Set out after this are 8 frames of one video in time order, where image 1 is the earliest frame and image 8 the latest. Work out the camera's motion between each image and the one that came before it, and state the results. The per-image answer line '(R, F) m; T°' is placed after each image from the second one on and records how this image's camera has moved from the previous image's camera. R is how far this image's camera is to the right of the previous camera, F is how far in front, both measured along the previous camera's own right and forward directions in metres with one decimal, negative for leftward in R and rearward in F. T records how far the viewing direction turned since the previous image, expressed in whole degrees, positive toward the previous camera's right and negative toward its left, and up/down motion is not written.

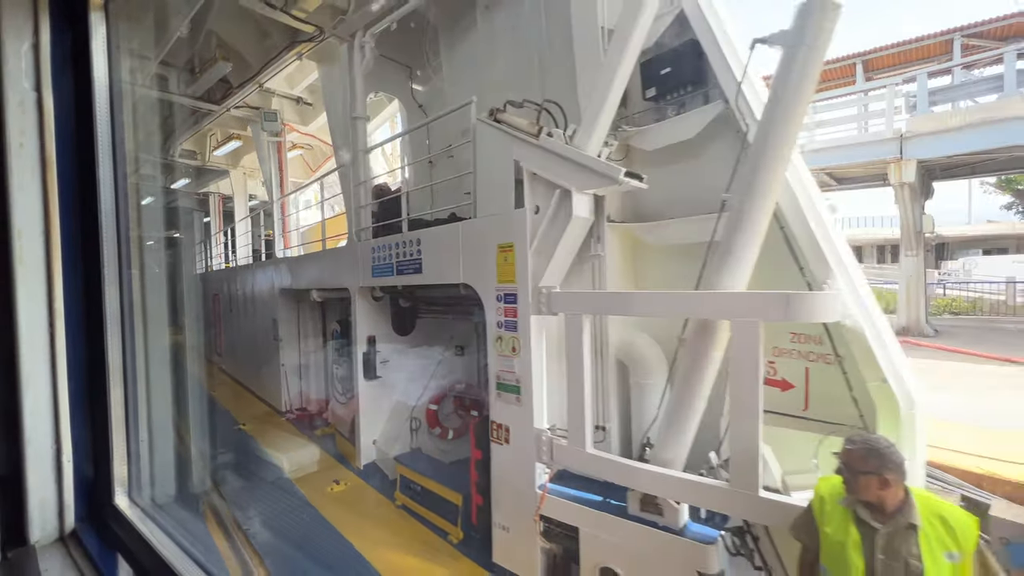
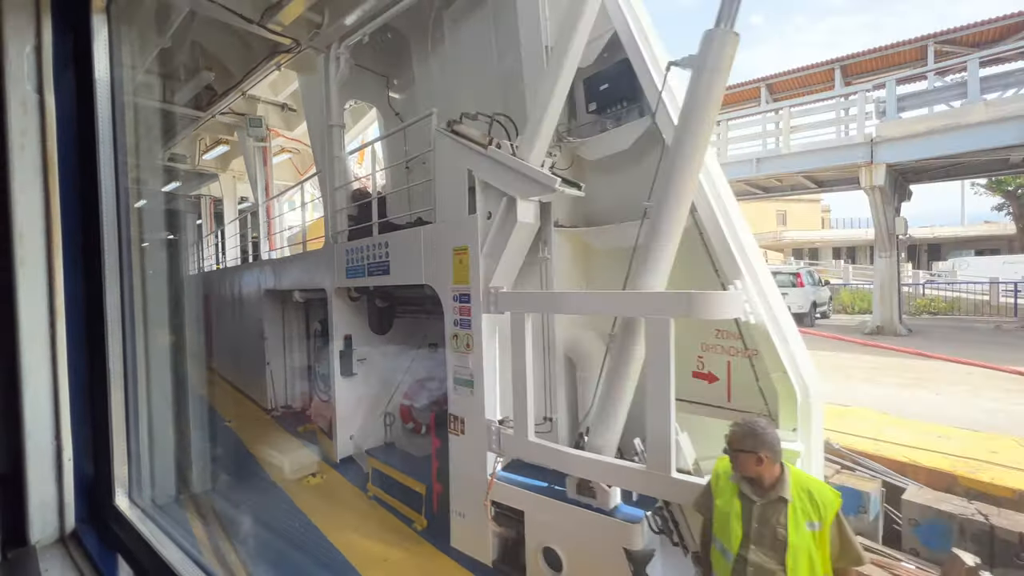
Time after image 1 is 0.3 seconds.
(+0.2, -0.1) m; 0°
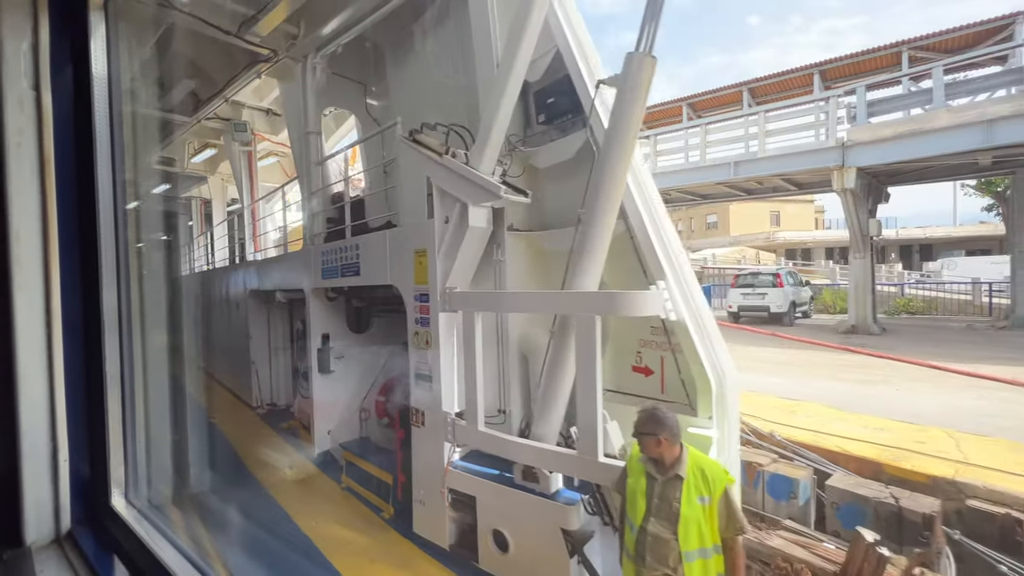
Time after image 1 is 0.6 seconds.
(+0.2, -0.1) m; 0°
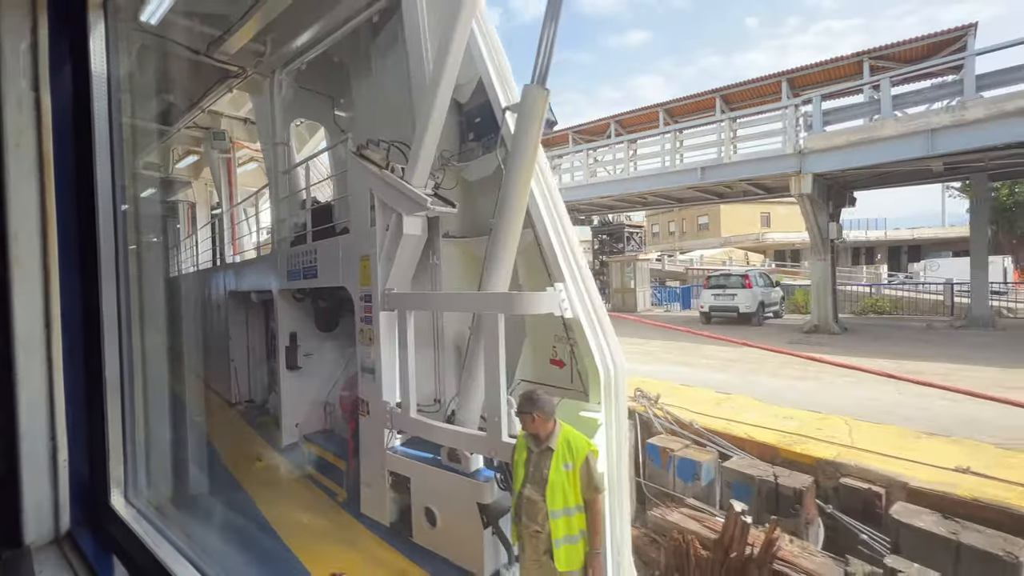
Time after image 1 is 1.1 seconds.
(+0.3, -0.2) m; 0°
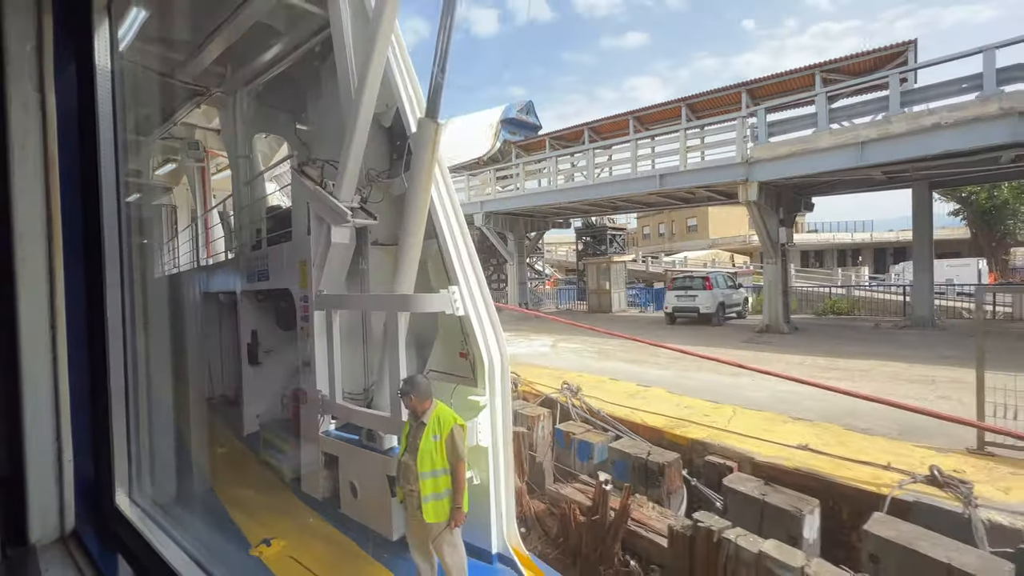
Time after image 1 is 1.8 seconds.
(+0.4, -0.3) m; 0°
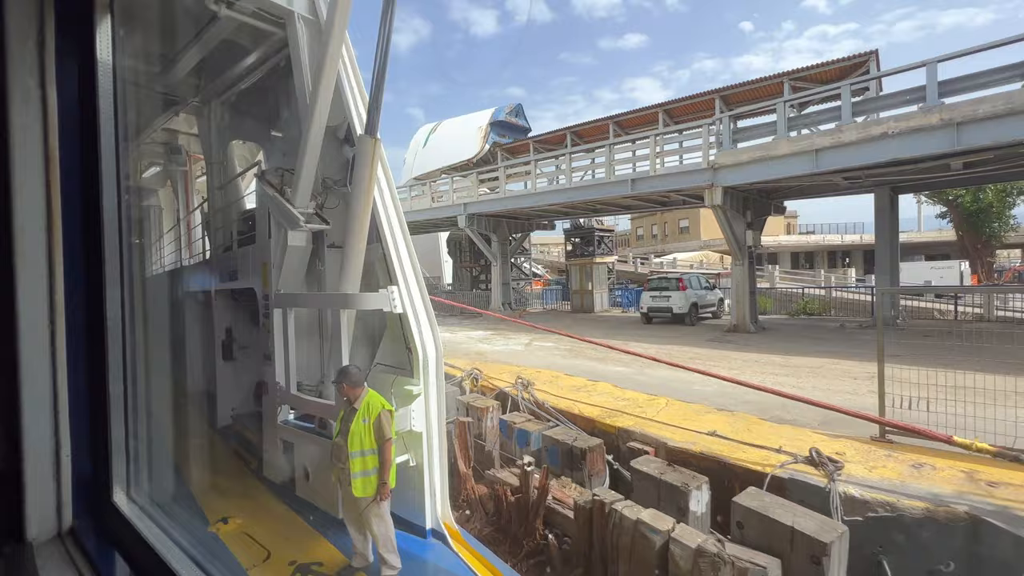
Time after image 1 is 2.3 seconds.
(+0.3, -0.2) m; 0°
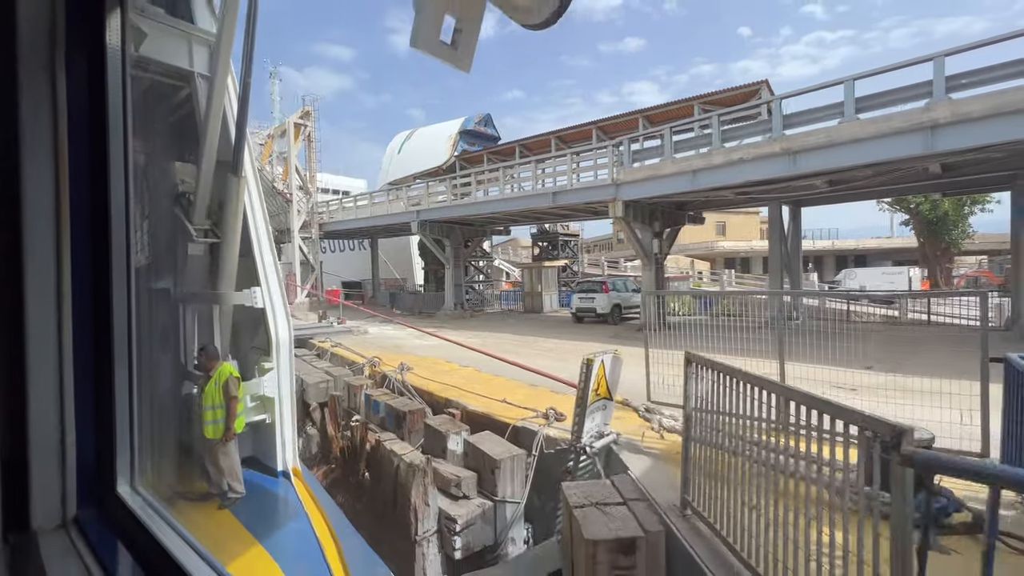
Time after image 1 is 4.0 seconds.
(+1.1, -0.7) m; 0°
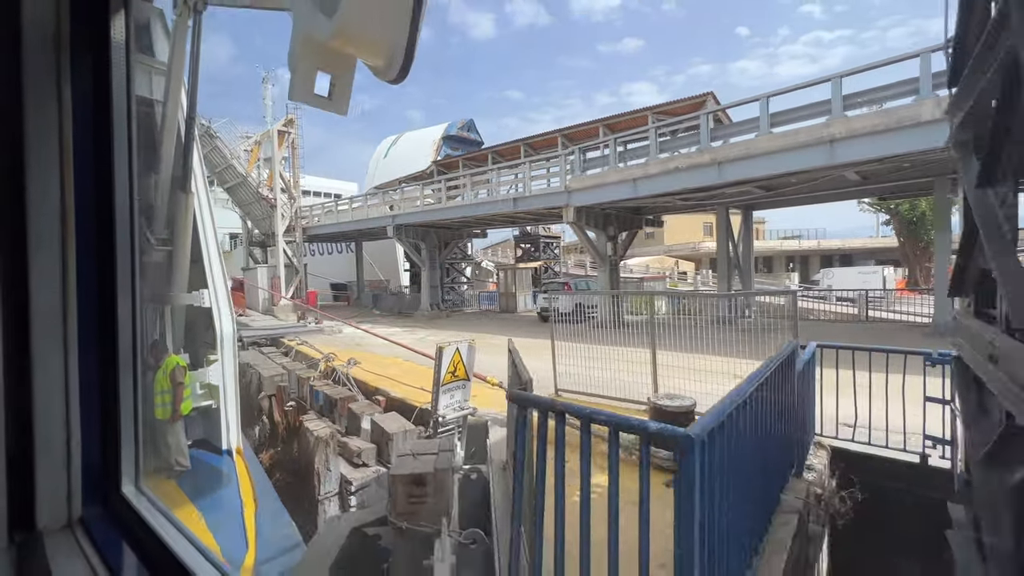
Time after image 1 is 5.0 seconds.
(+0.6, -0.4) m; 0°
